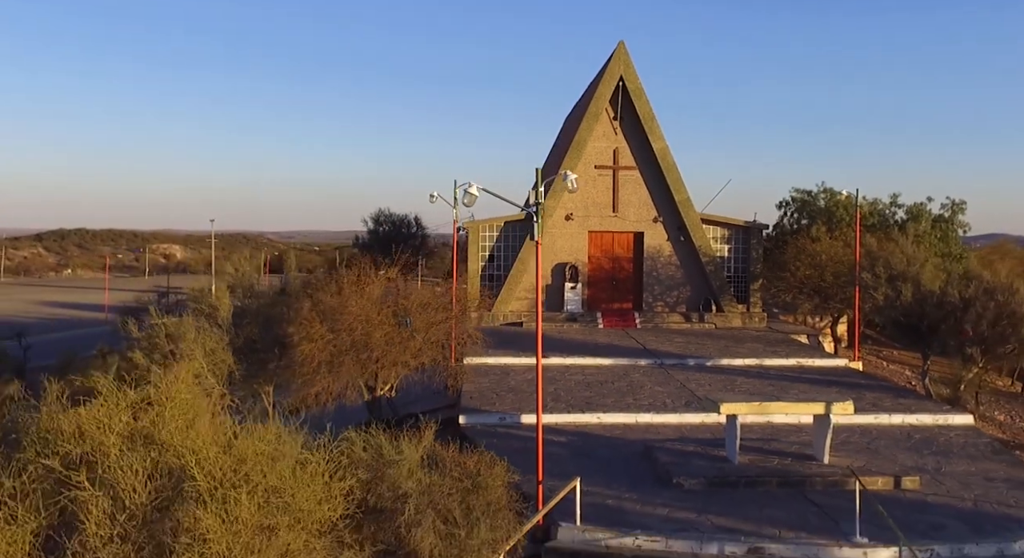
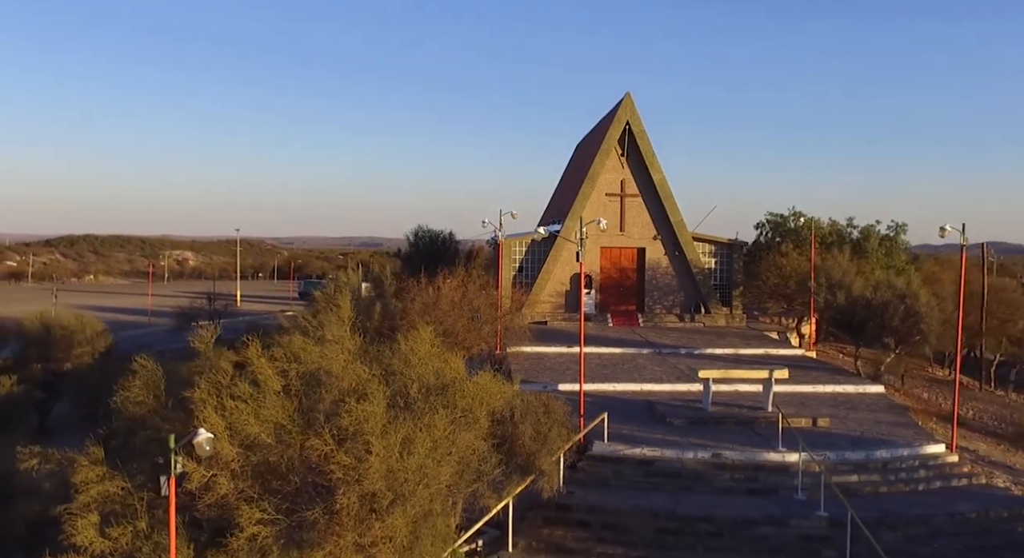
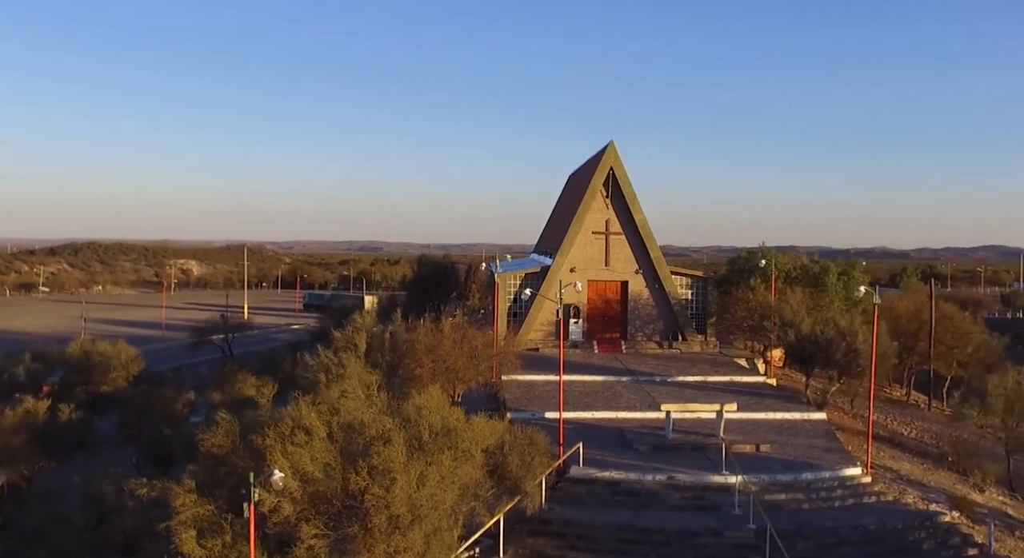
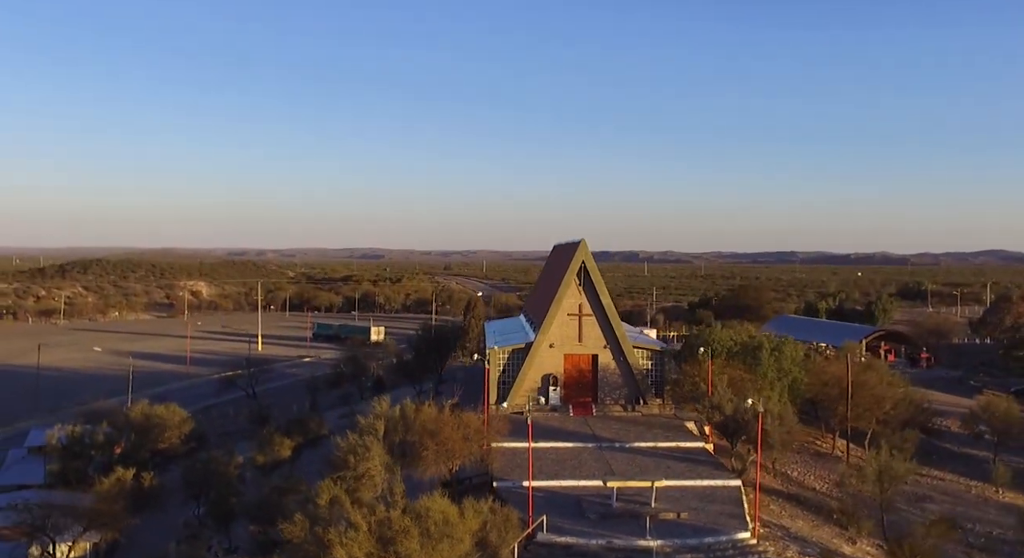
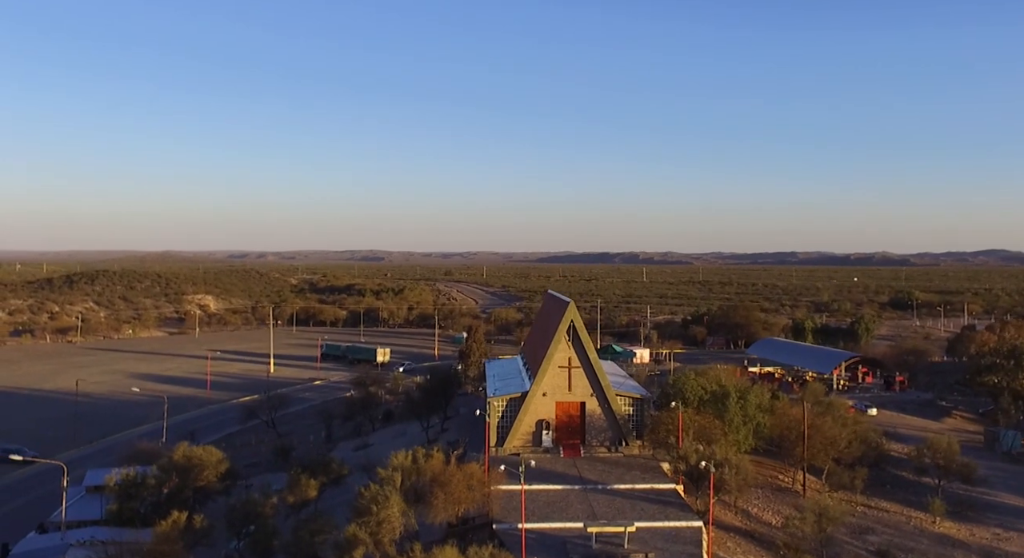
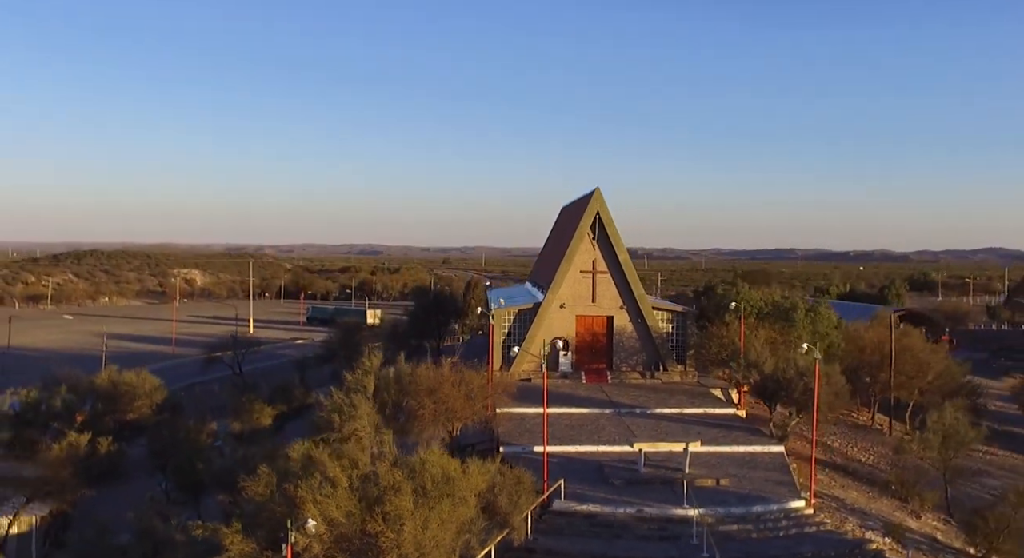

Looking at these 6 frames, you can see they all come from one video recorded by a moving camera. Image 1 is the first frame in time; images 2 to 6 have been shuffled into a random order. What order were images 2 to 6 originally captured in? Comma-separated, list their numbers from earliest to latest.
2, 3, 6, 4, 5
